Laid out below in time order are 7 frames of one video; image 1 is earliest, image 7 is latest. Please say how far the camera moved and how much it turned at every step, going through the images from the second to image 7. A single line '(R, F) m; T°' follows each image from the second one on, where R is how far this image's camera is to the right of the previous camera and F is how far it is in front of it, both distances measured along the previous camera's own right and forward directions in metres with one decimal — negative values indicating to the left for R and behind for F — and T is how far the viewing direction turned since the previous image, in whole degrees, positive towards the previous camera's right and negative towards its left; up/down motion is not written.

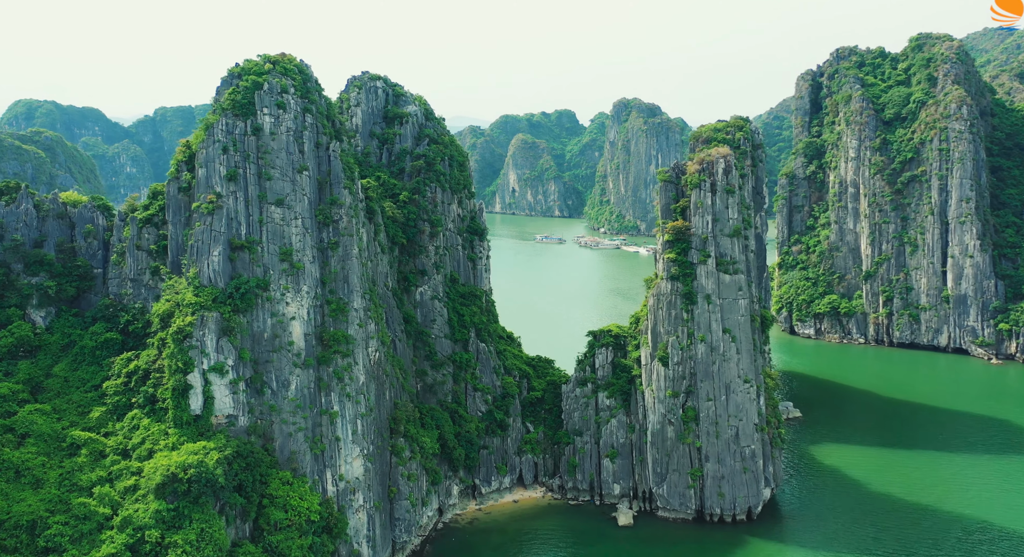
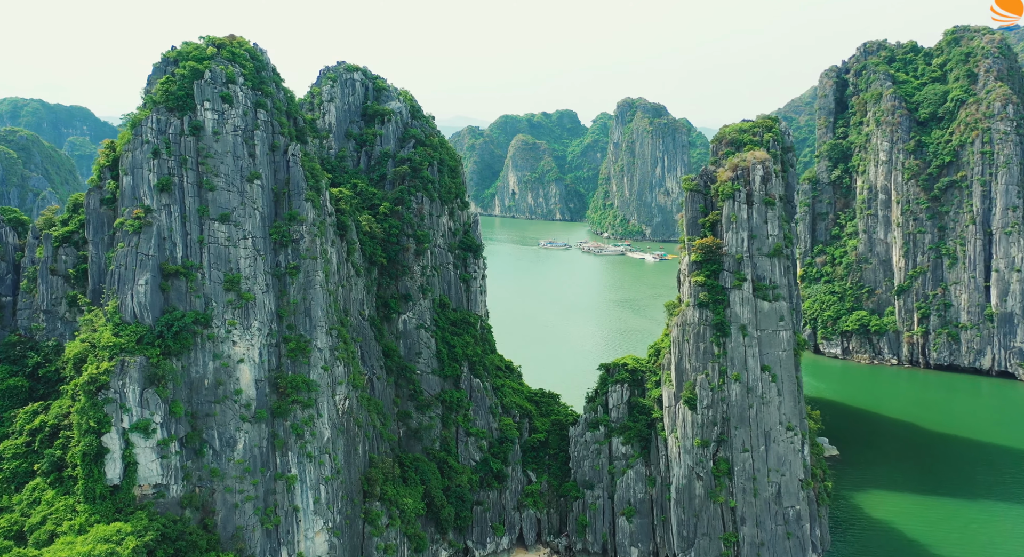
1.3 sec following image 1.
(0.0, +5.9) m; 0°
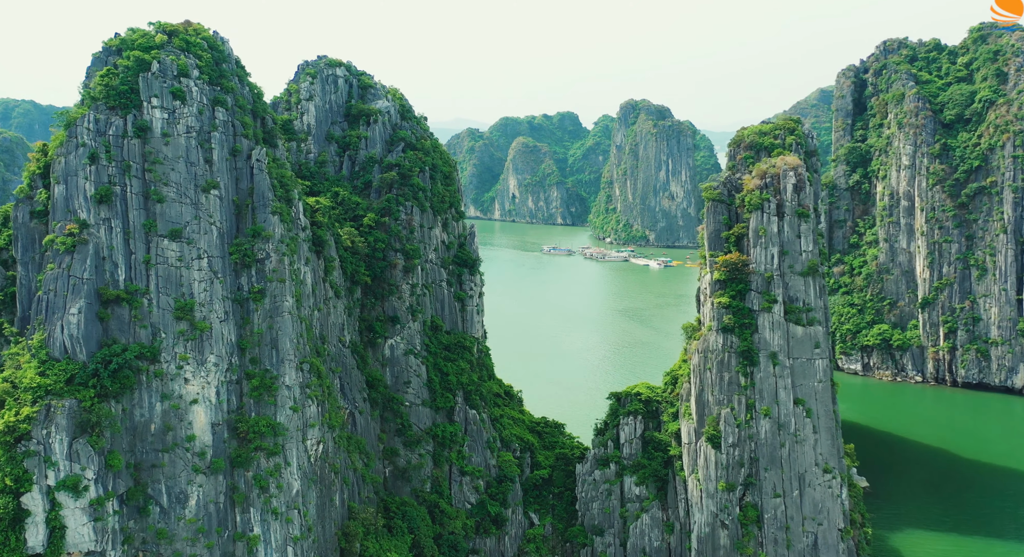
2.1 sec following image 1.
(0.0, +3.7) m; 0°
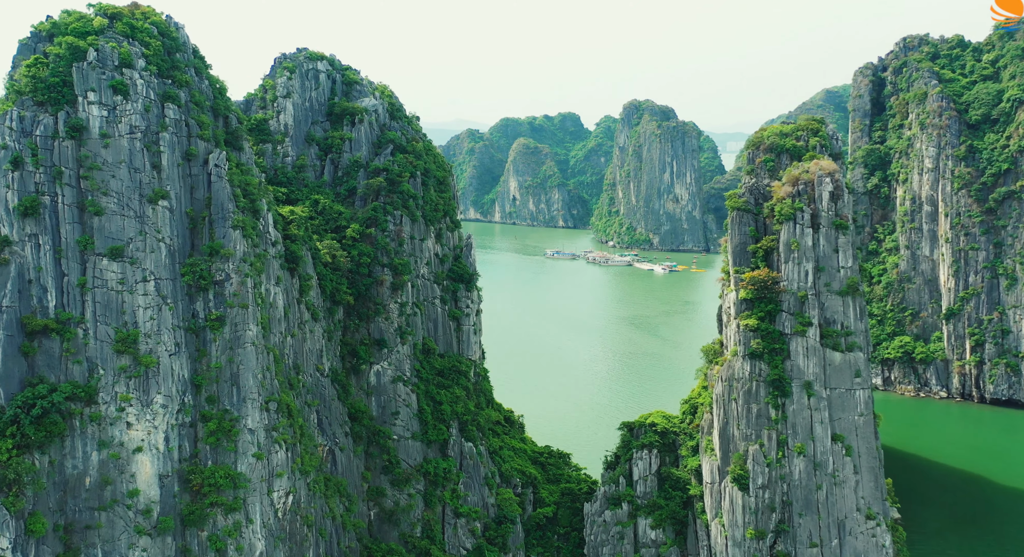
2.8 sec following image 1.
(0.0, +3.3) m; 0°
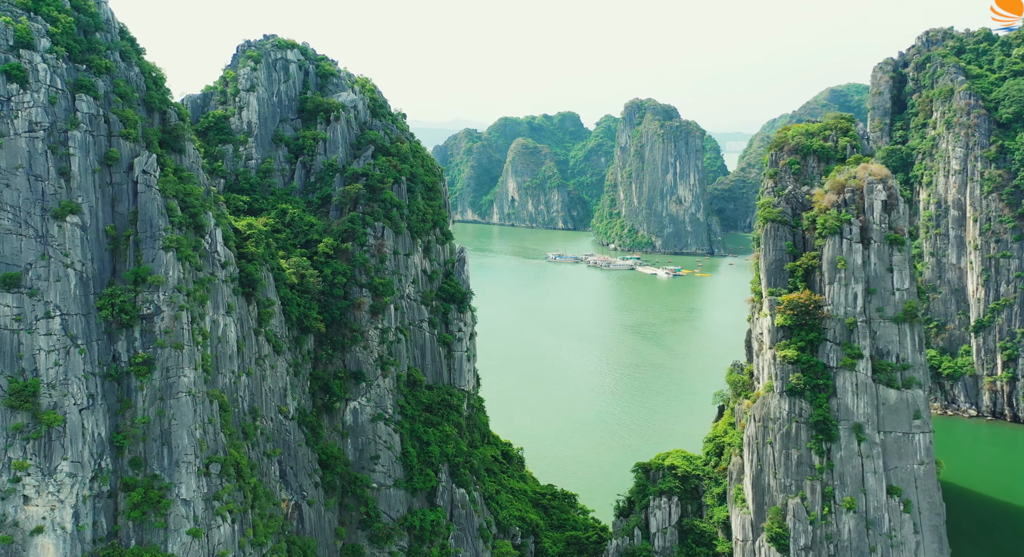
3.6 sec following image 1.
(0.0, +3.8) m; 0°
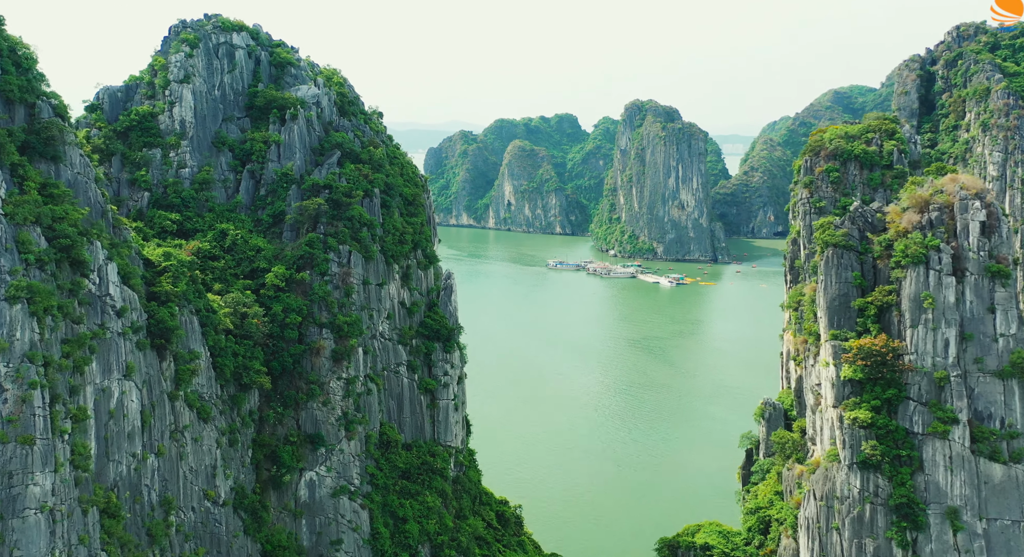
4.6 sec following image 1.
(0.0, +4.8) m; 0°
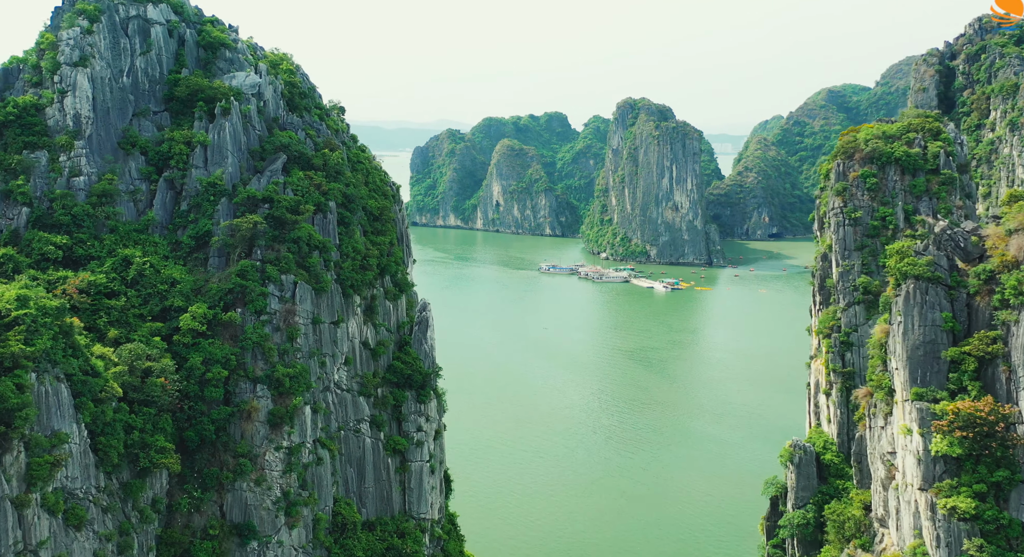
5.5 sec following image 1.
(0.0, +4.3) m; +1°
